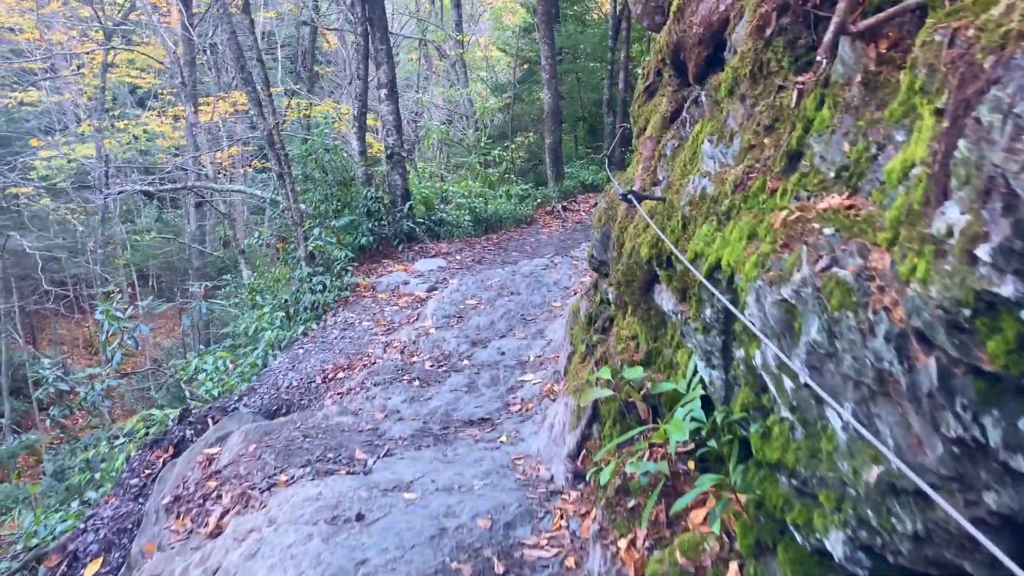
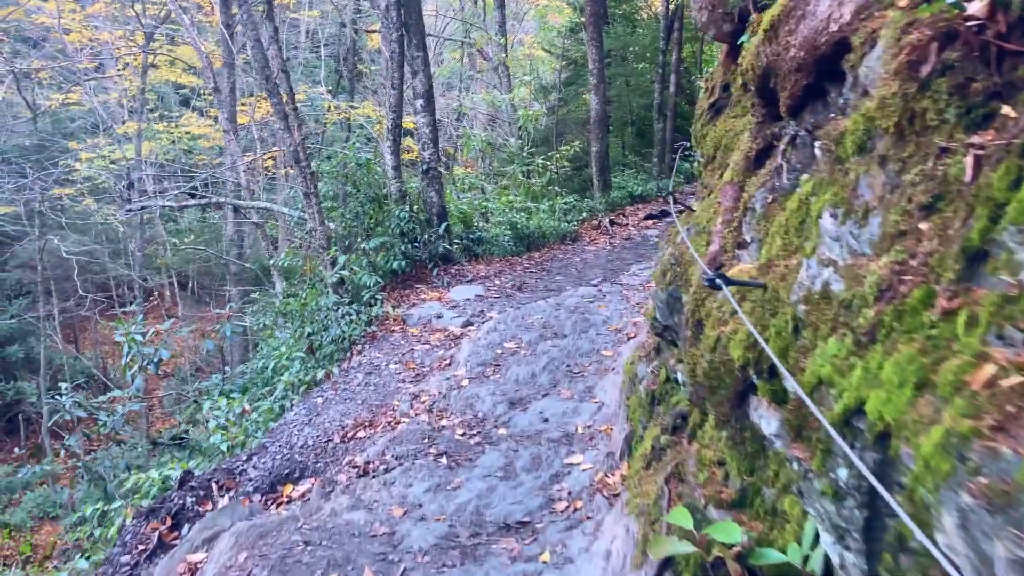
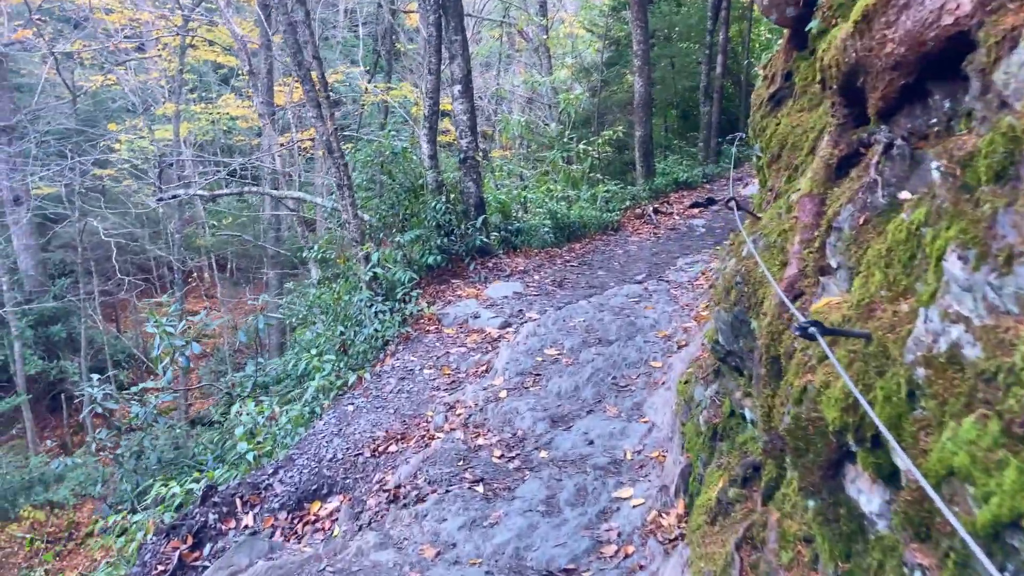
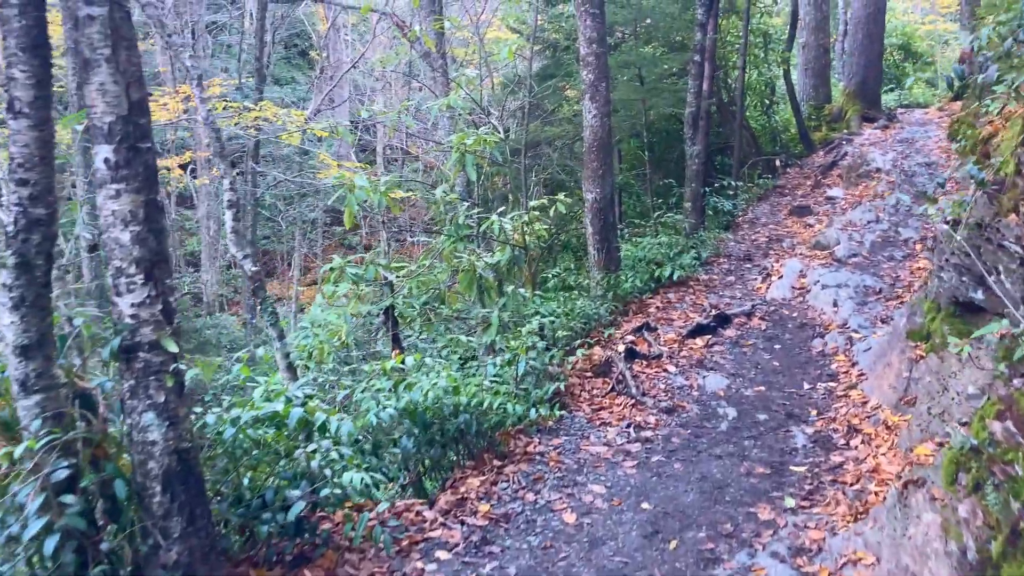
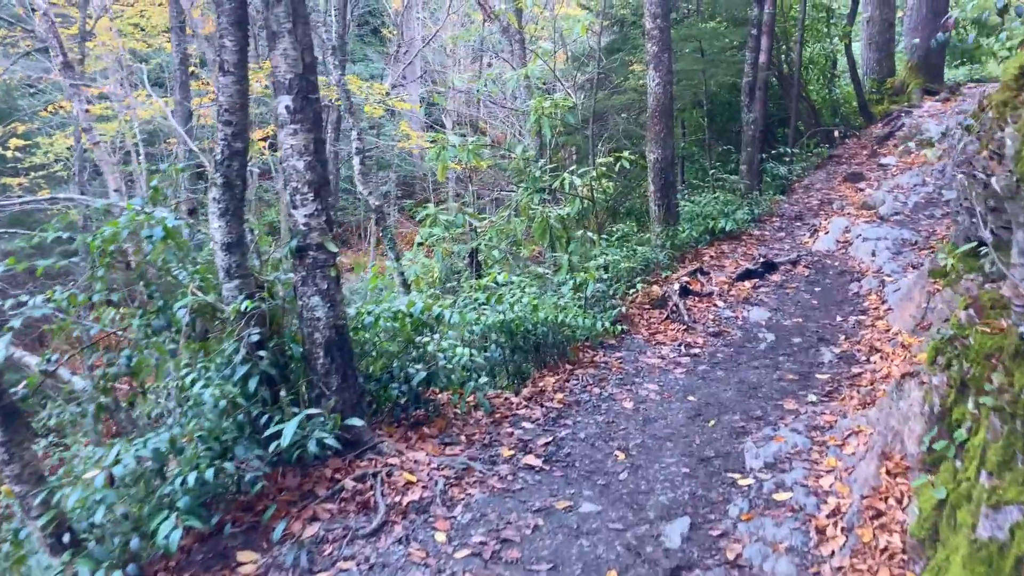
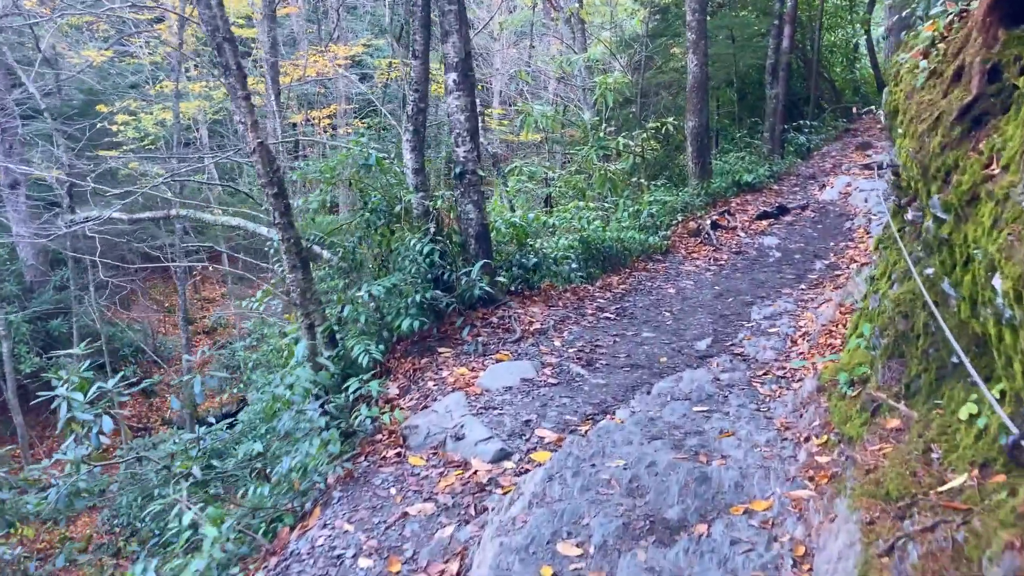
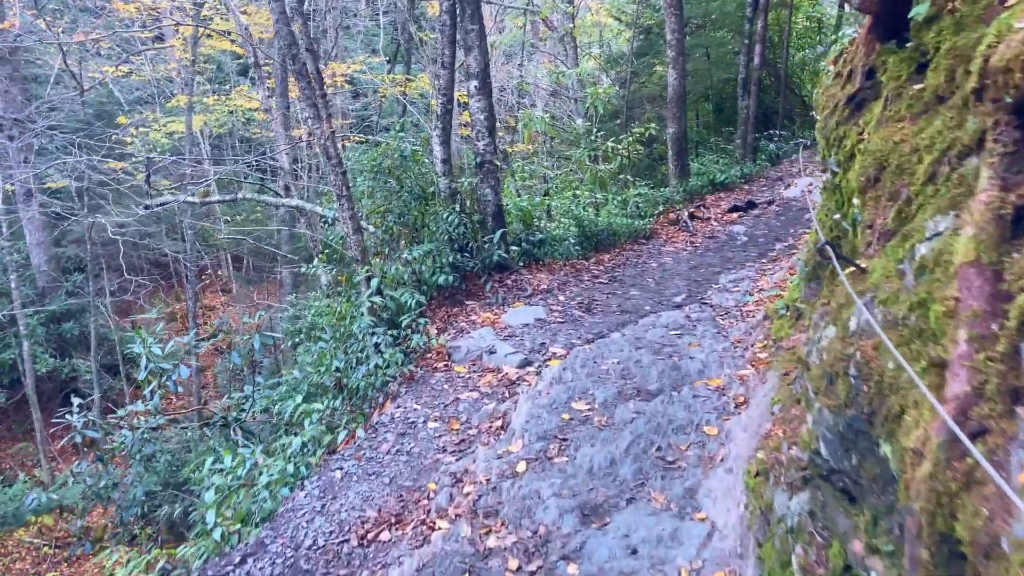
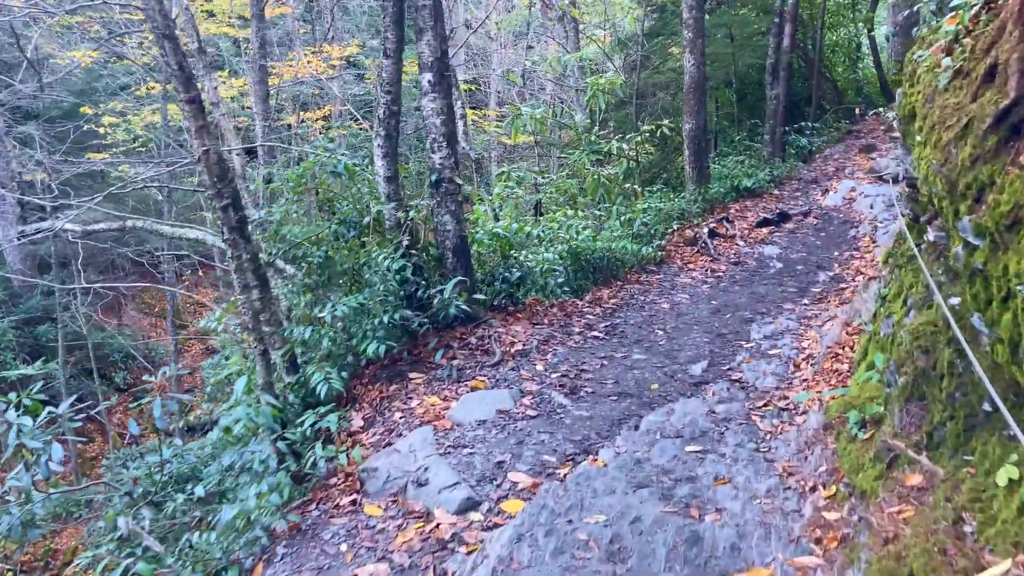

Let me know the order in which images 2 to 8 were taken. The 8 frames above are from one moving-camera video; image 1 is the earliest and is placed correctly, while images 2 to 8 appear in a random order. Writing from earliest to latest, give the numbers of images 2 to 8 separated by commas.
2, 3, 7, 6, 8, 5, 4
